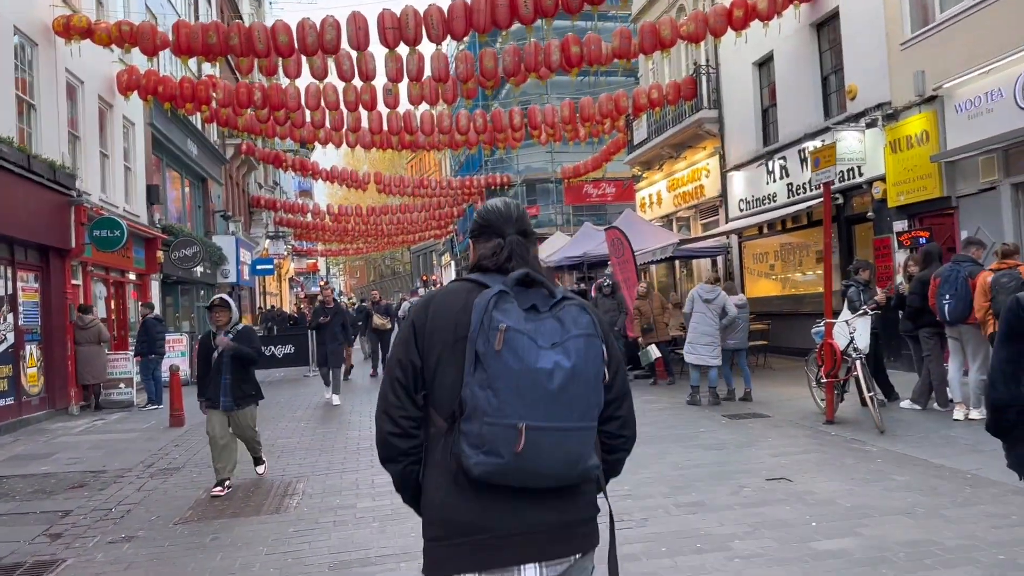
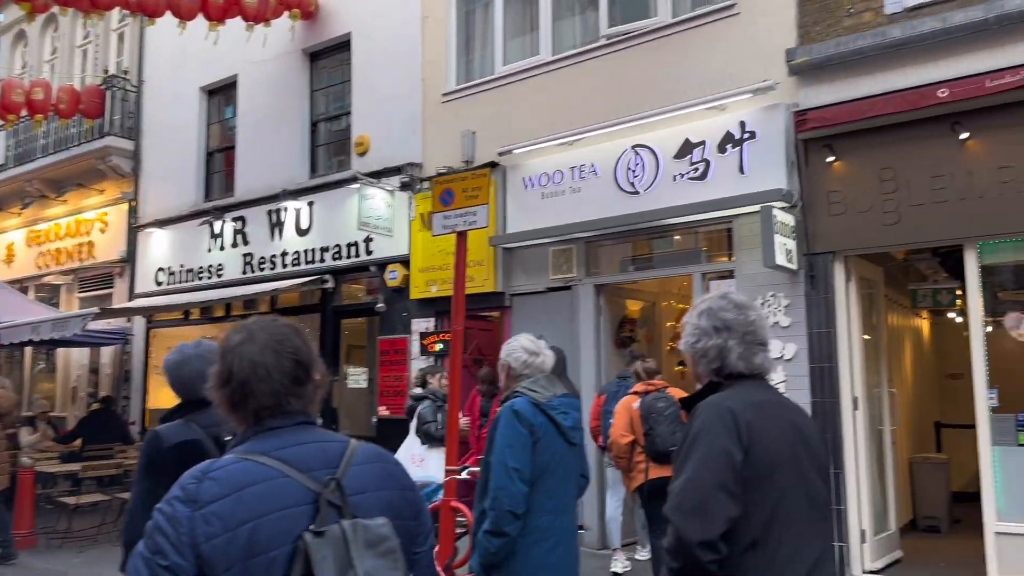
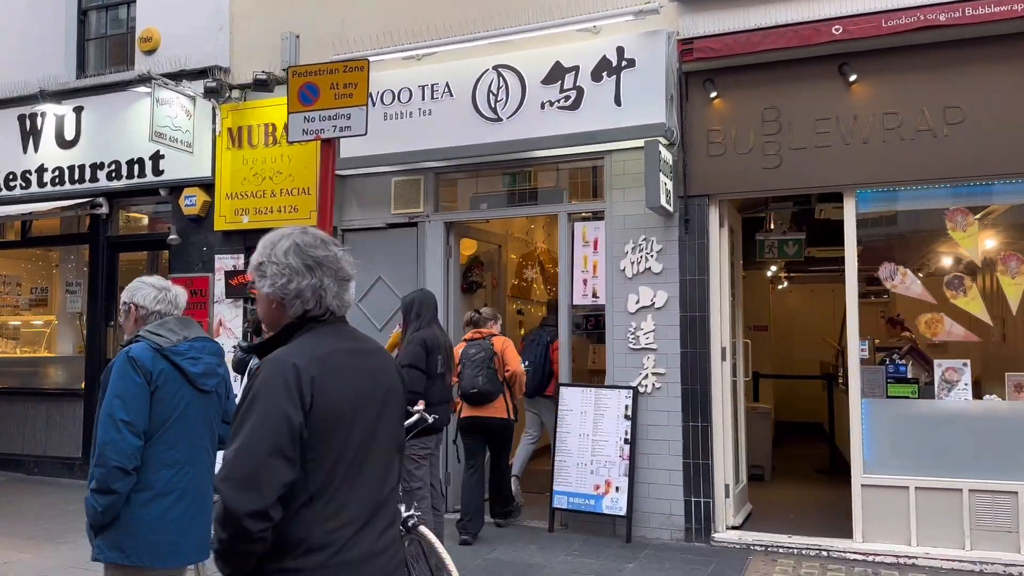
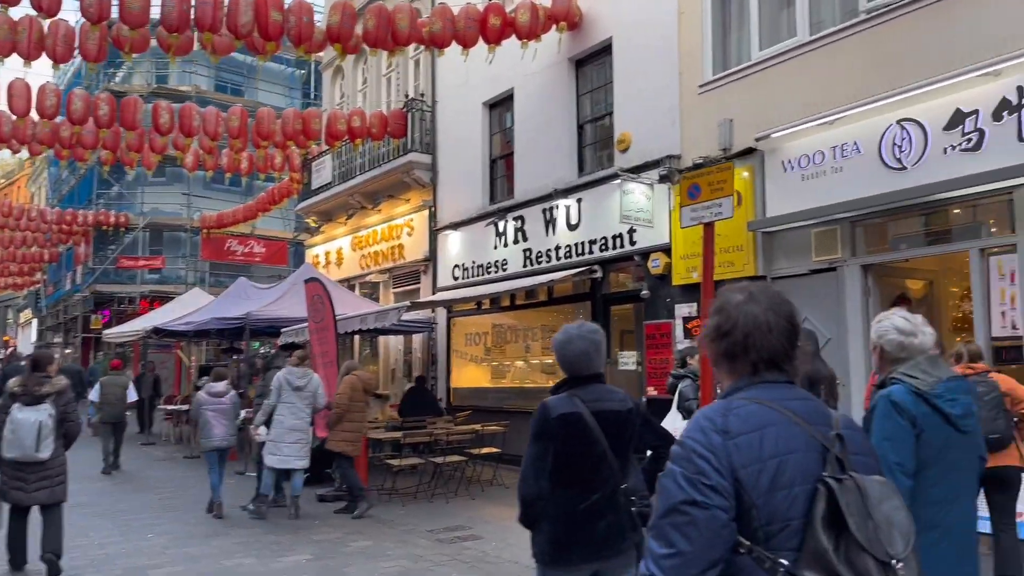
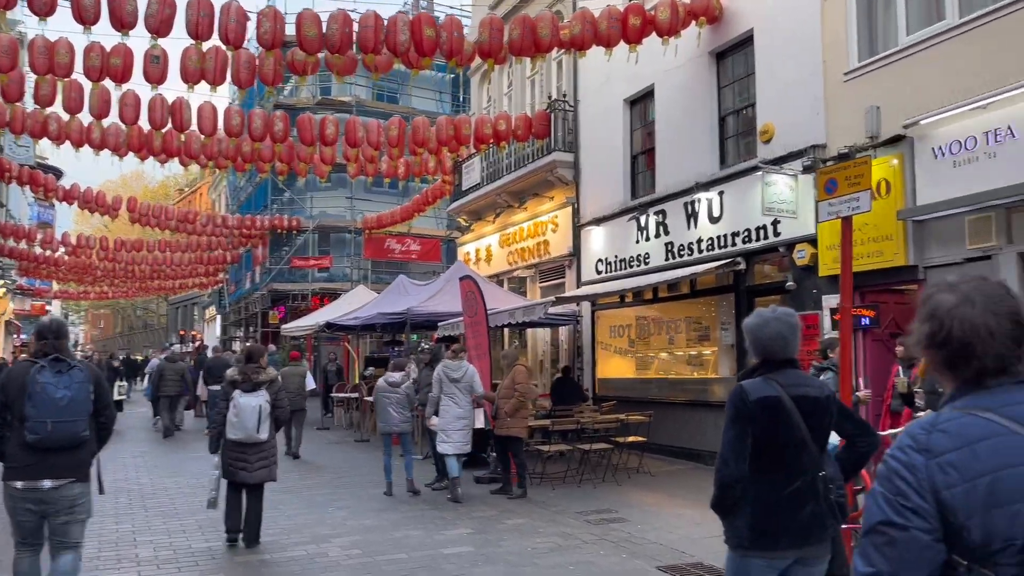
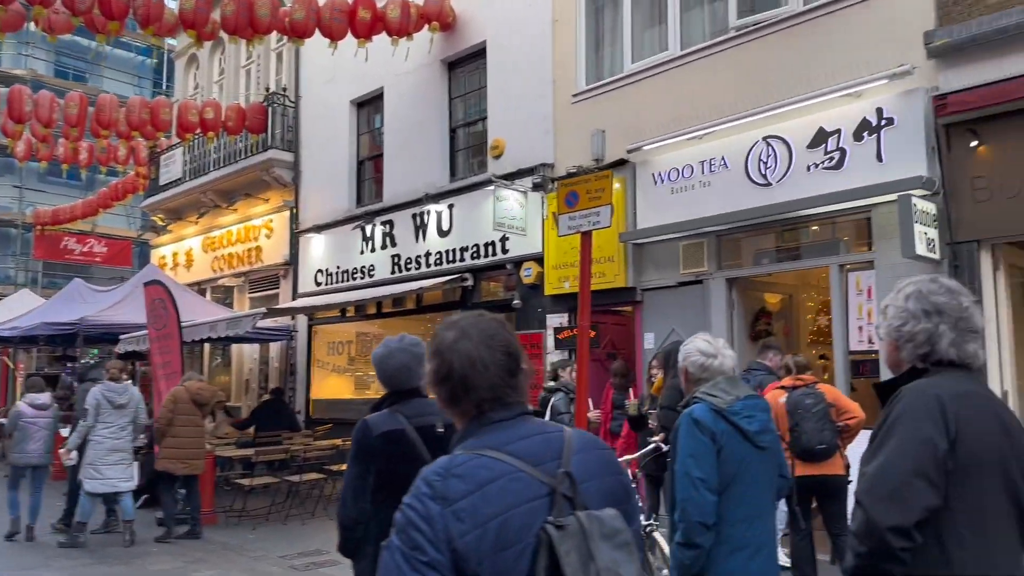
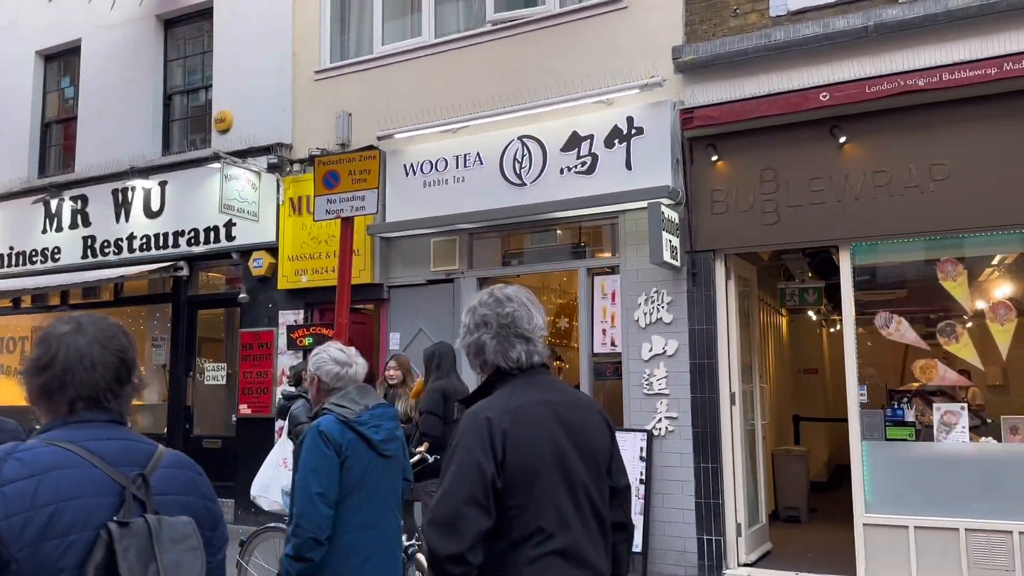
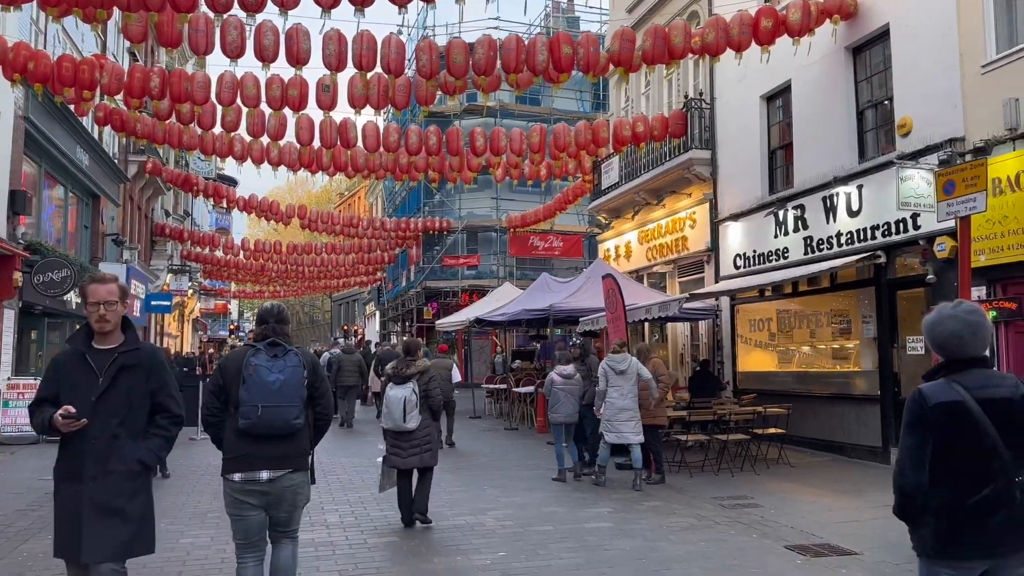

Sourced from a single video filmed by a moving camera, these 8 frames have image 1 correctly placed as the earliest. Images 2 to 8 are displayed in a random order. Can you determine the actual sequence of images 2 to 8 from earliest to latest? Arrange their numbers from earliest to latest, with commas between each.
8, 5, 4, 6, 2, 7, 3
